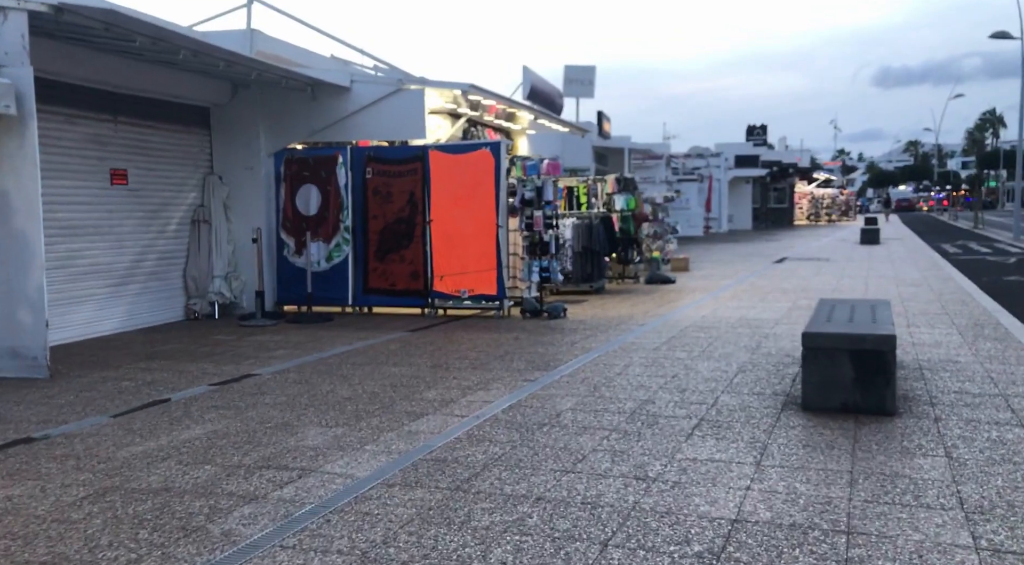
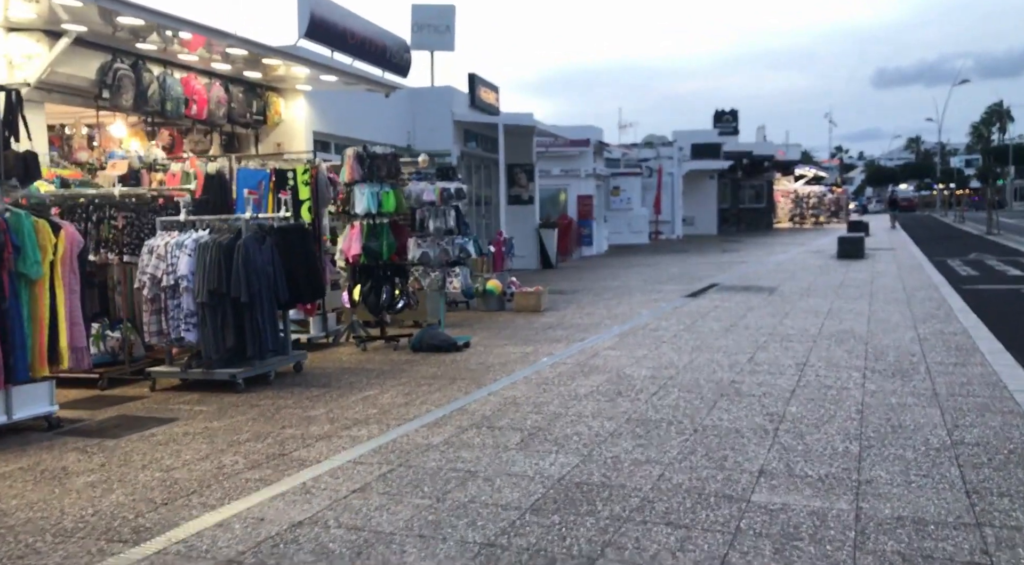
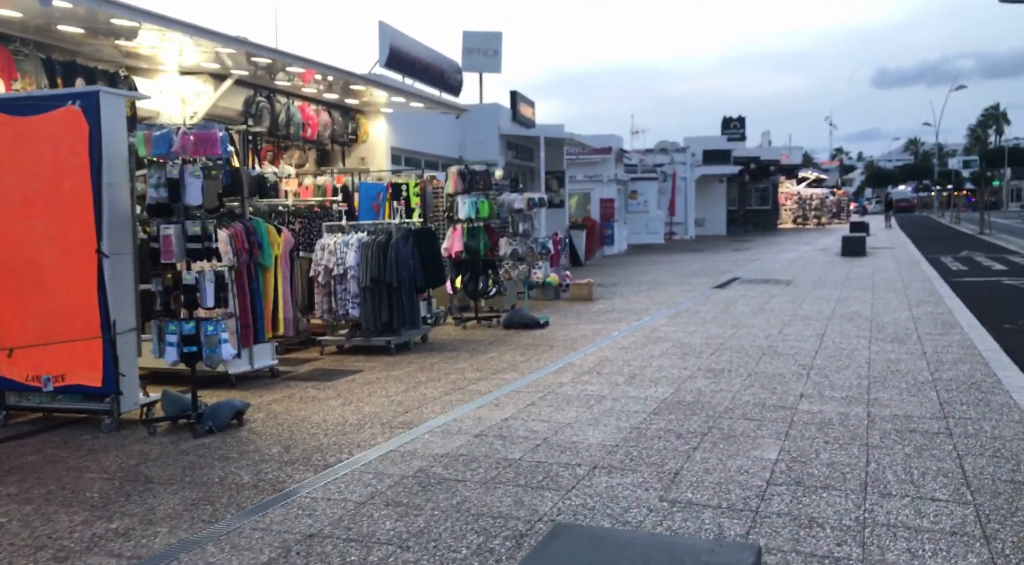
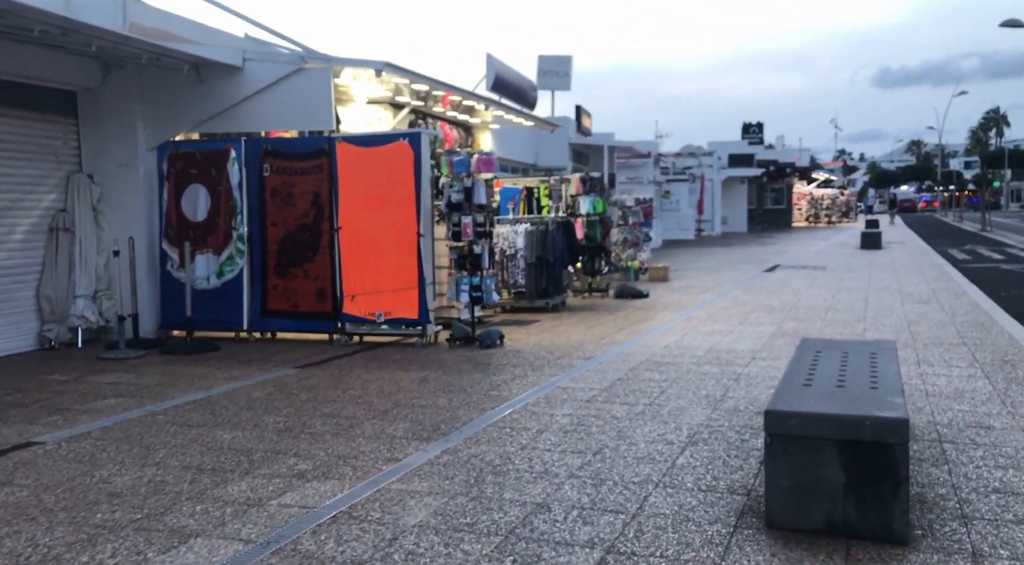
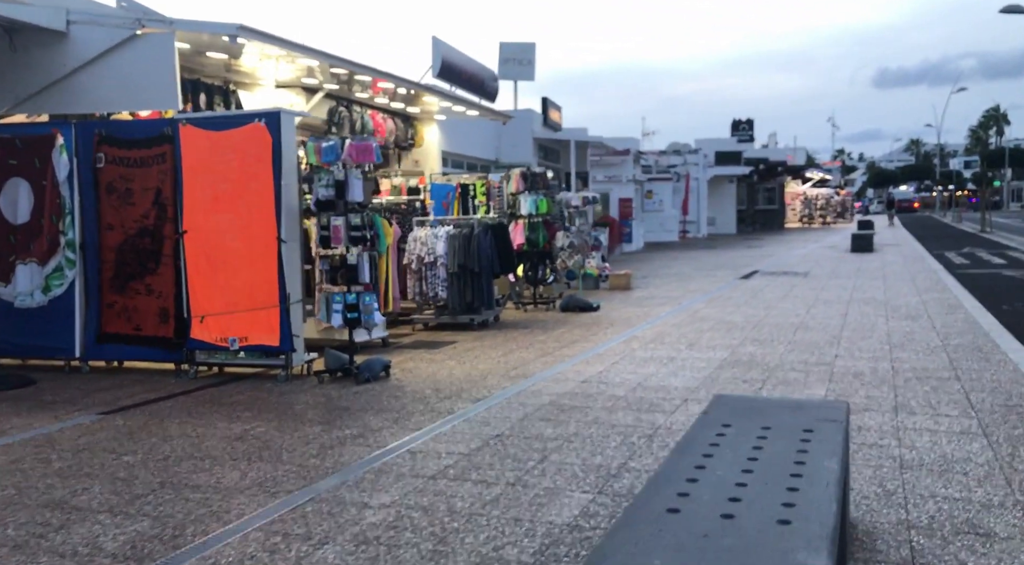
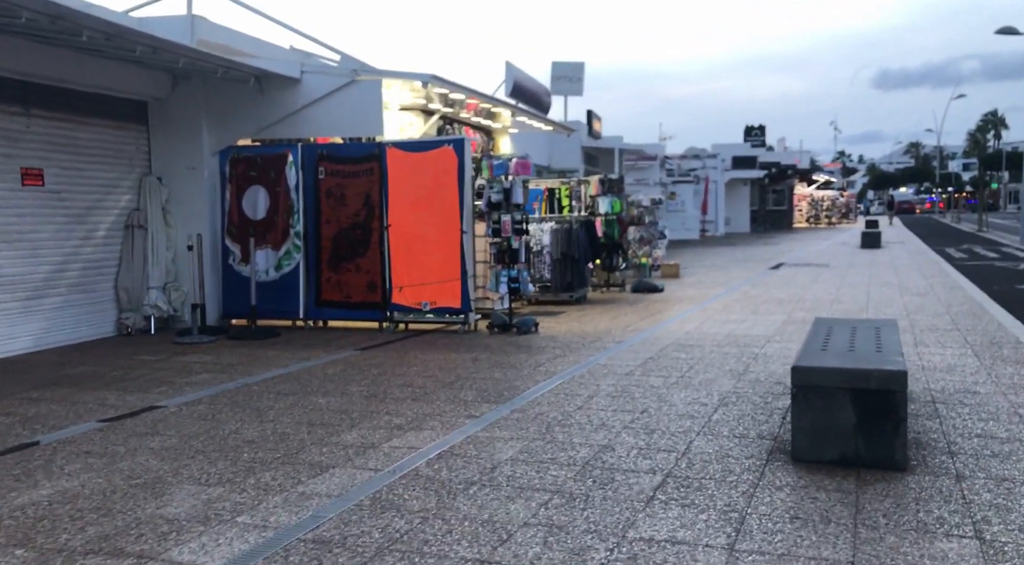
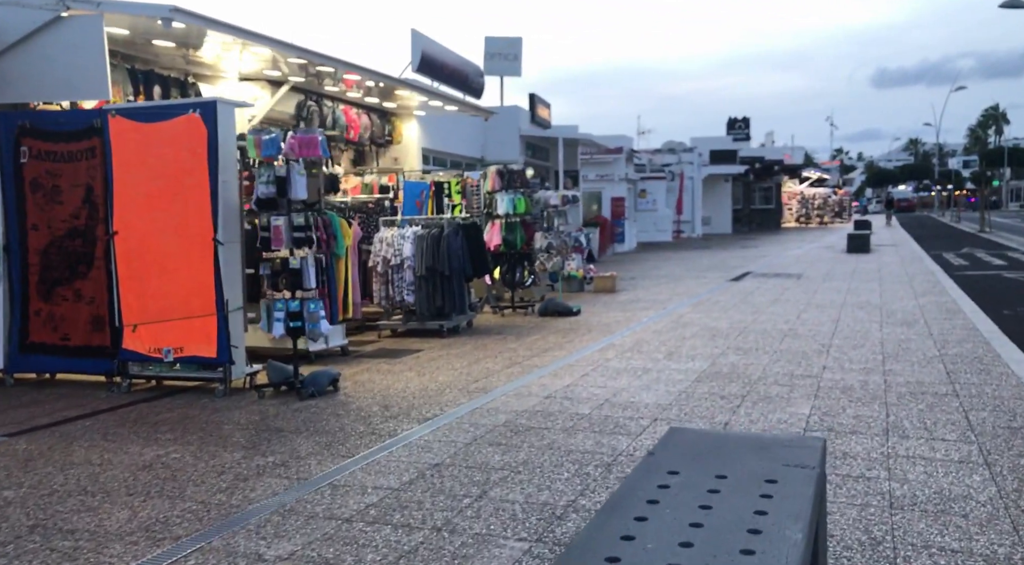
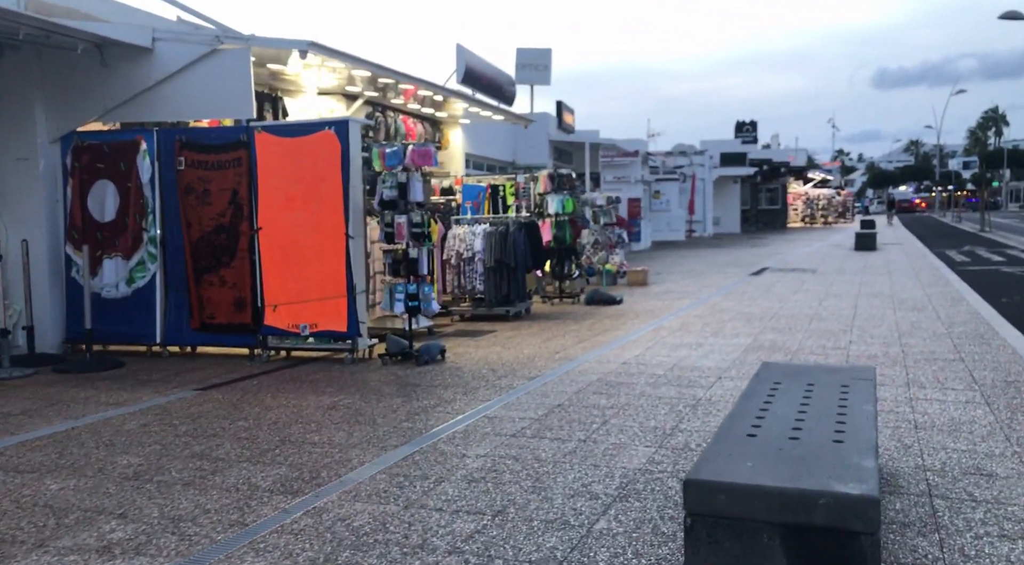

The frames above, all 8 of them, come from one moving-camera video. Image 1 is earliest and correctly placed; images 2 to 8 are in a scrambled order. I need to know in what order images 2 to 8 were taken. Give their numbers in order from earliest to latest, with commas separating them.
6, 4, 8, 5, 7, 3, 2
